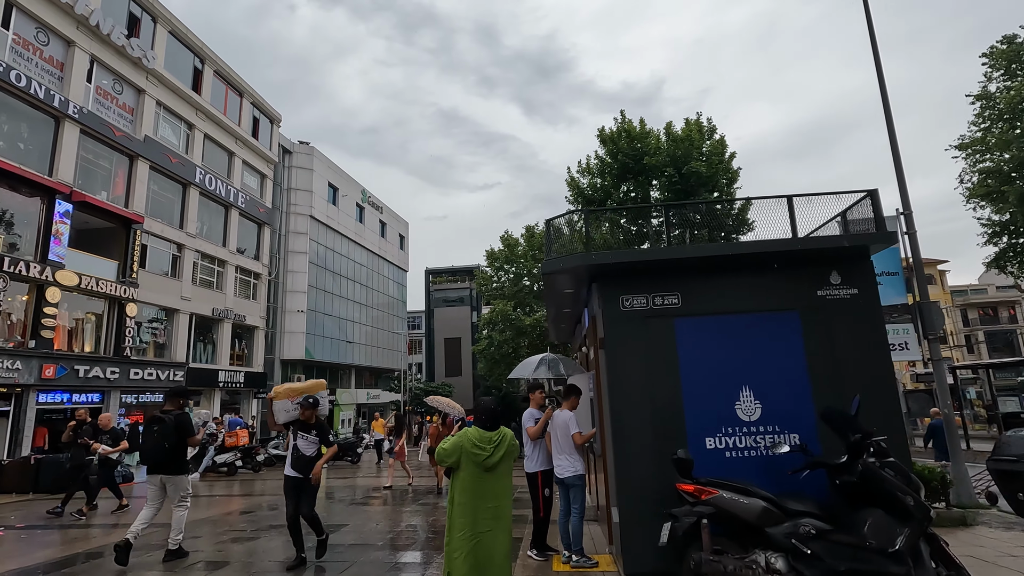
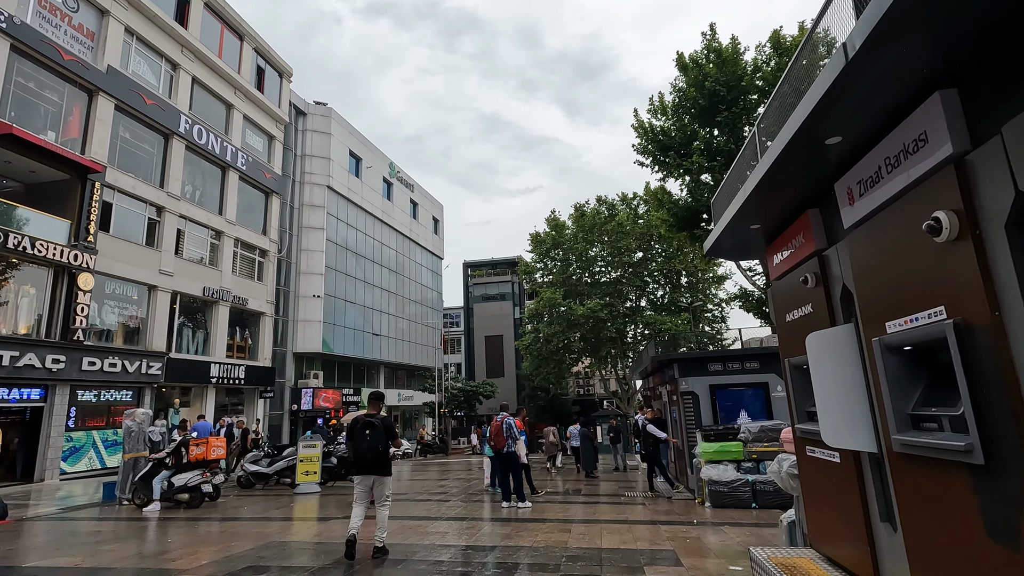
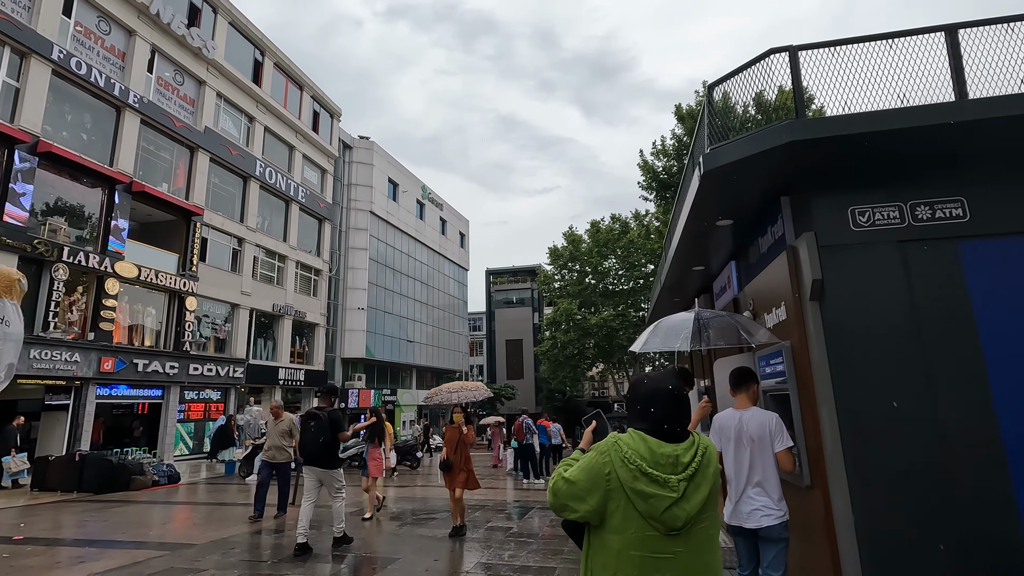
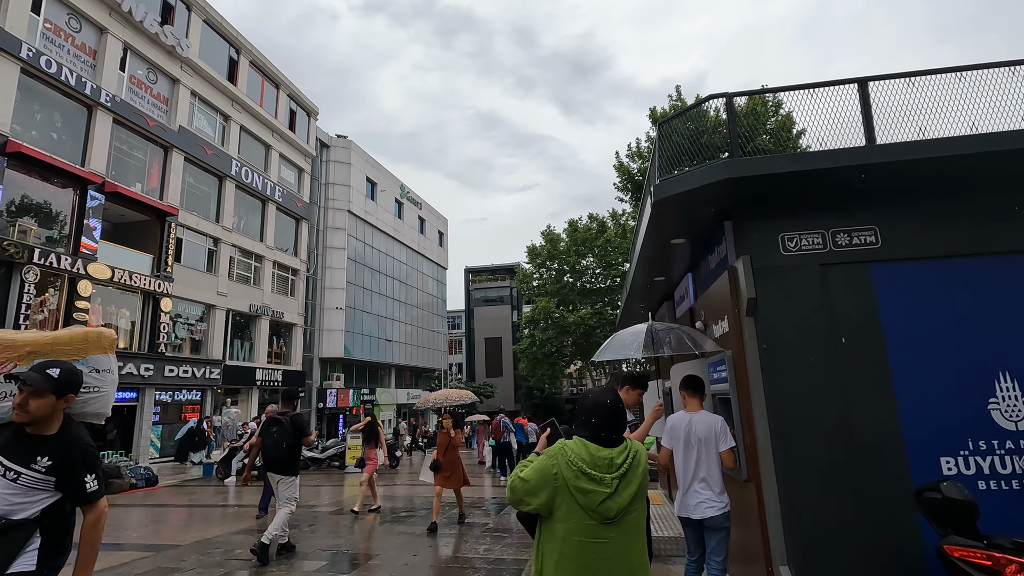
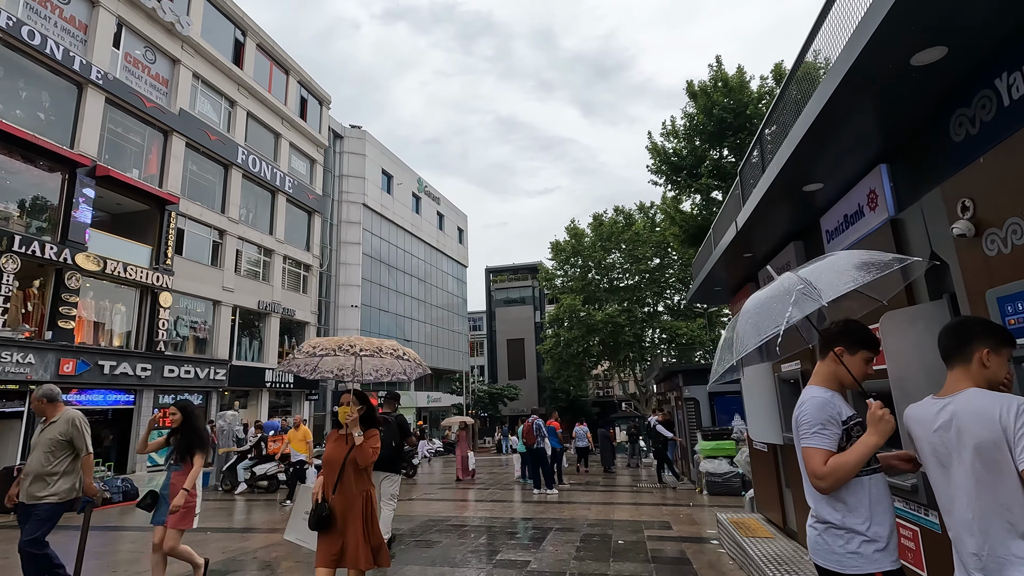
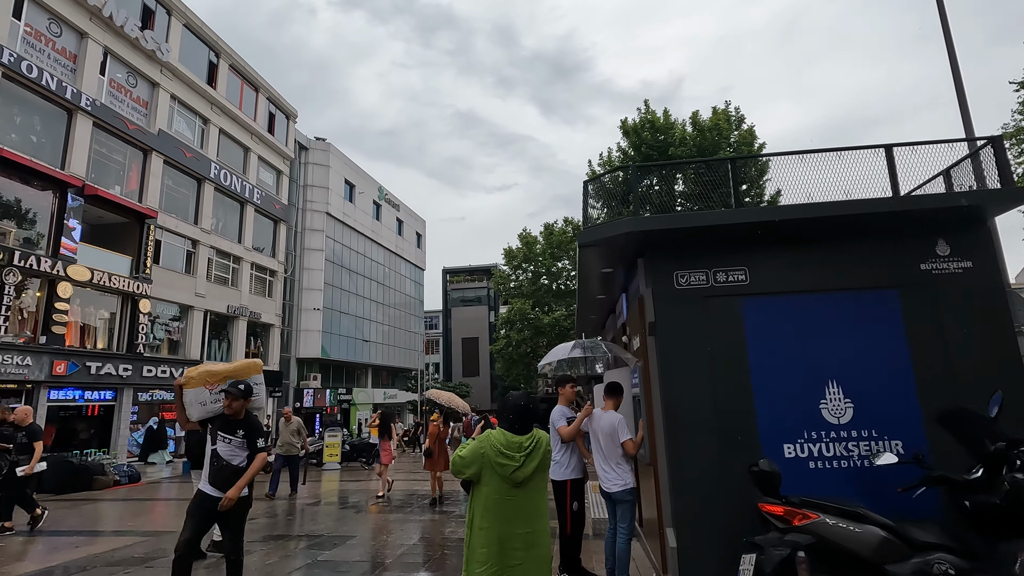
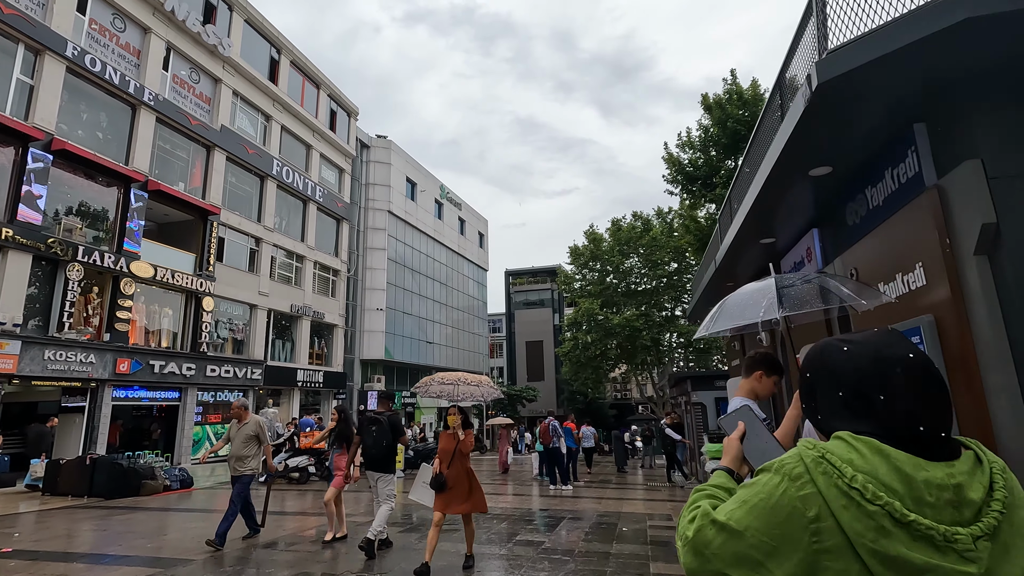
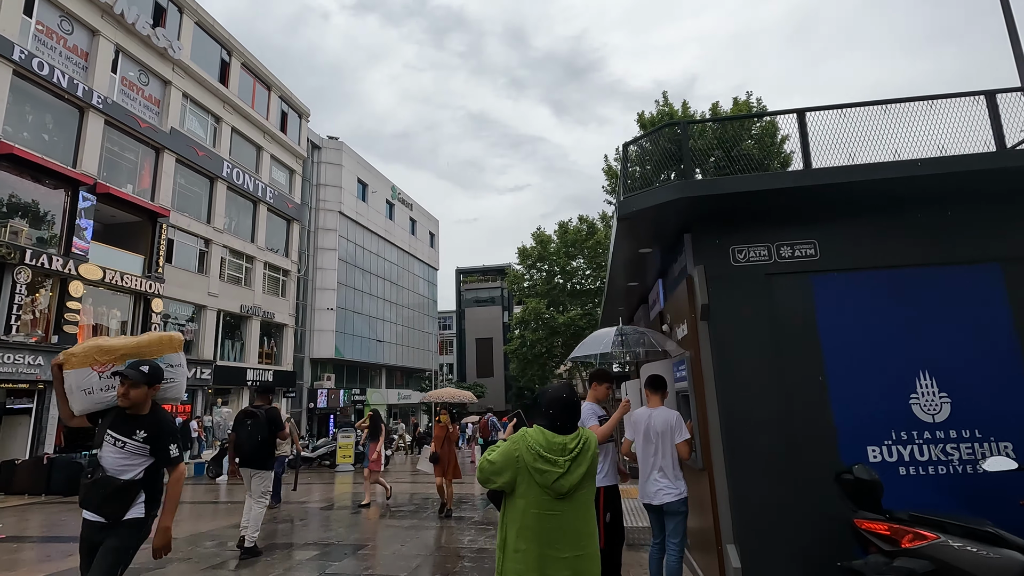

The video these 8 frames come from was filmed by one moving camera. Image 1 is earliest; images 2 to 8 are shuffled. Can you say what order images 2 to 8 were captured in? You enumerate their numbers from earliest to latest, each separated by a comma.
6, 8, 4, 3, 7, 5, 2
